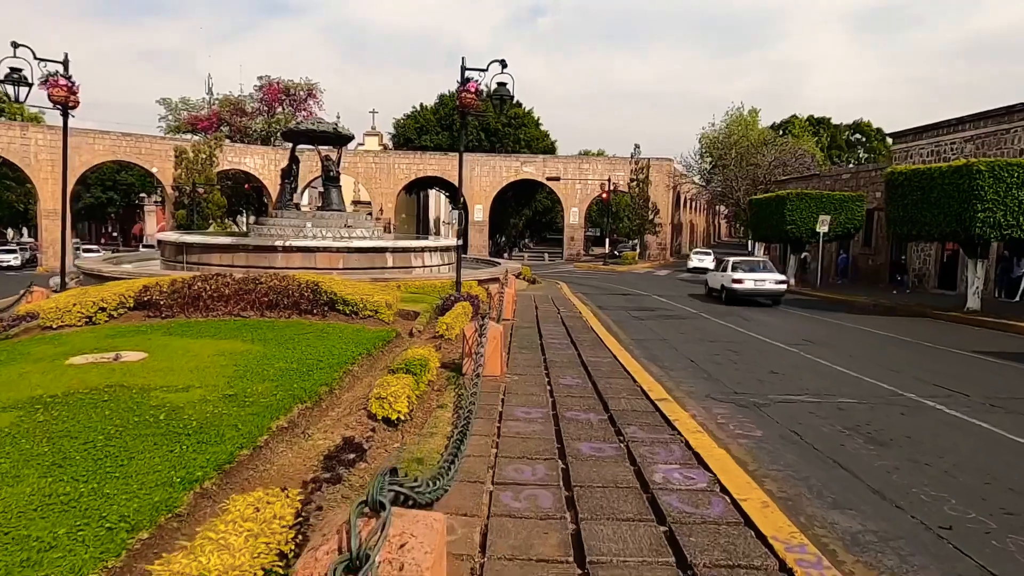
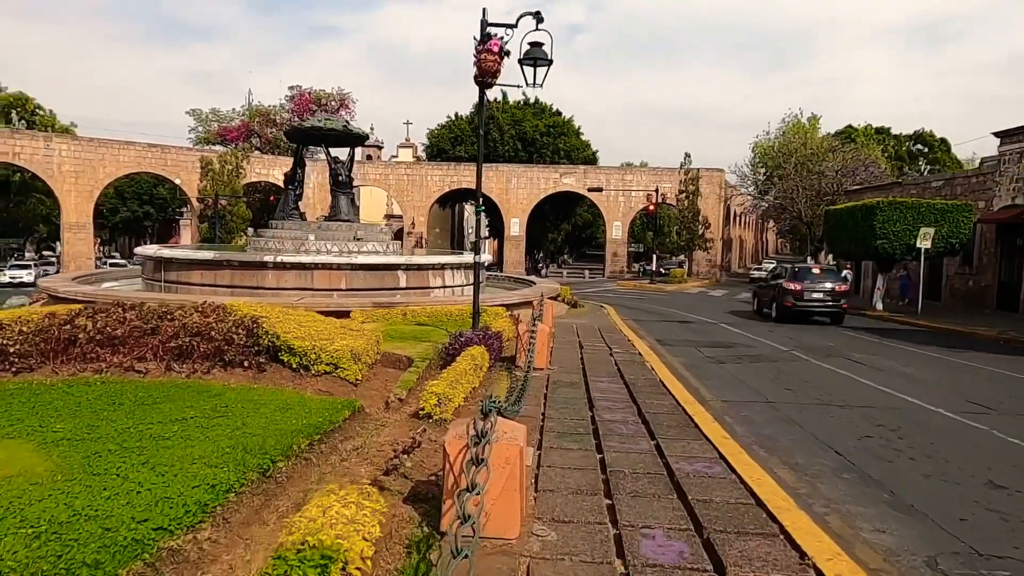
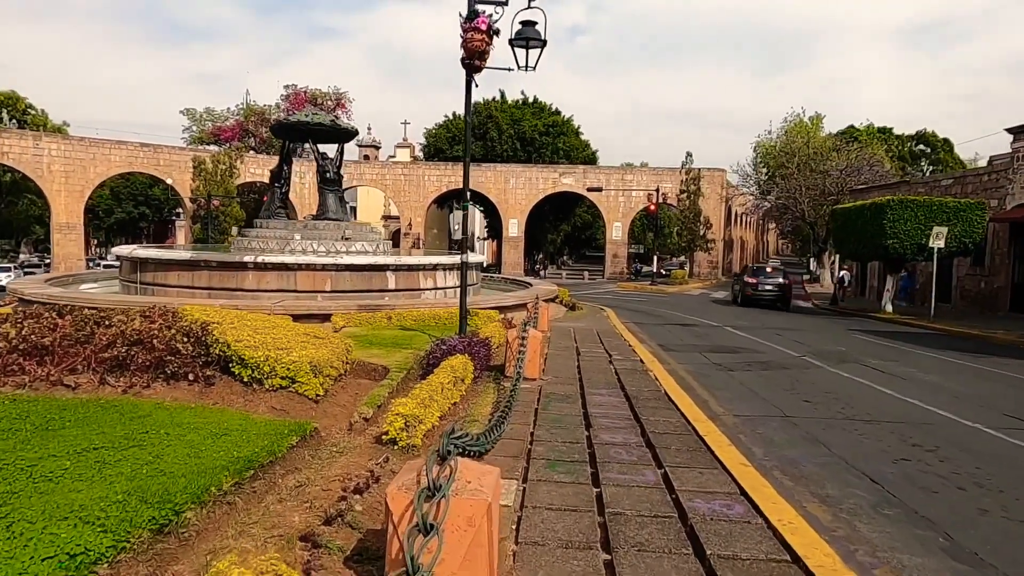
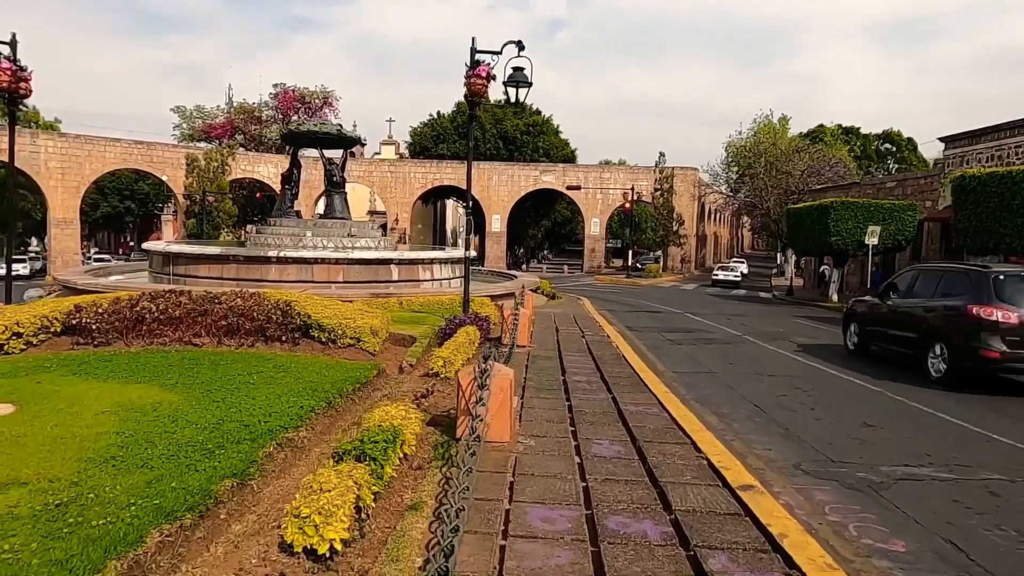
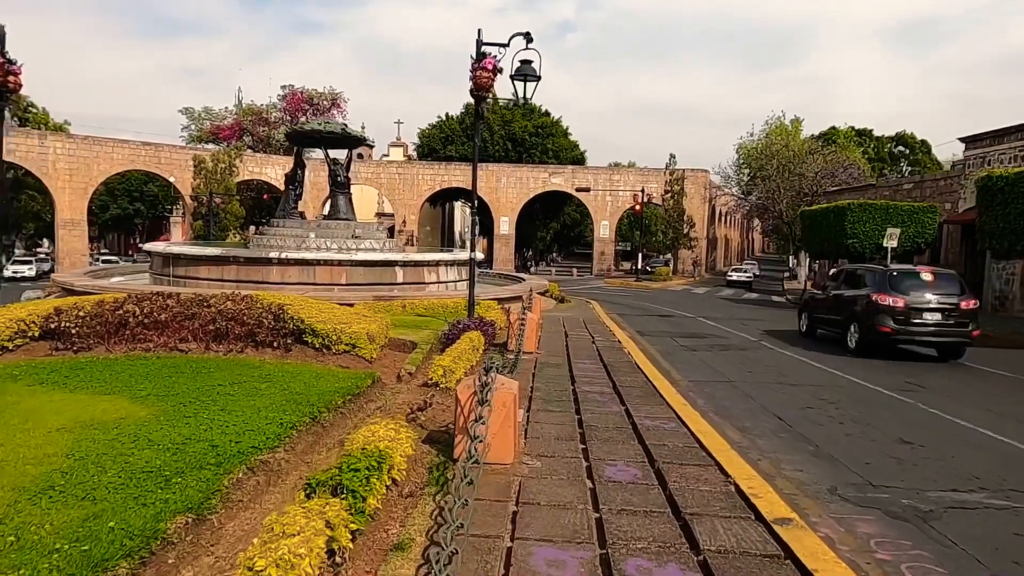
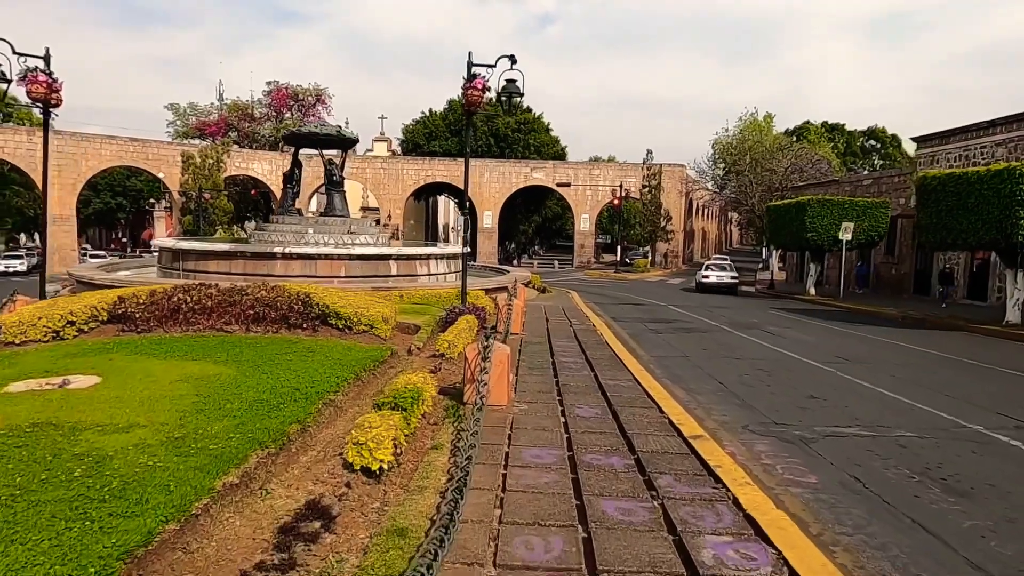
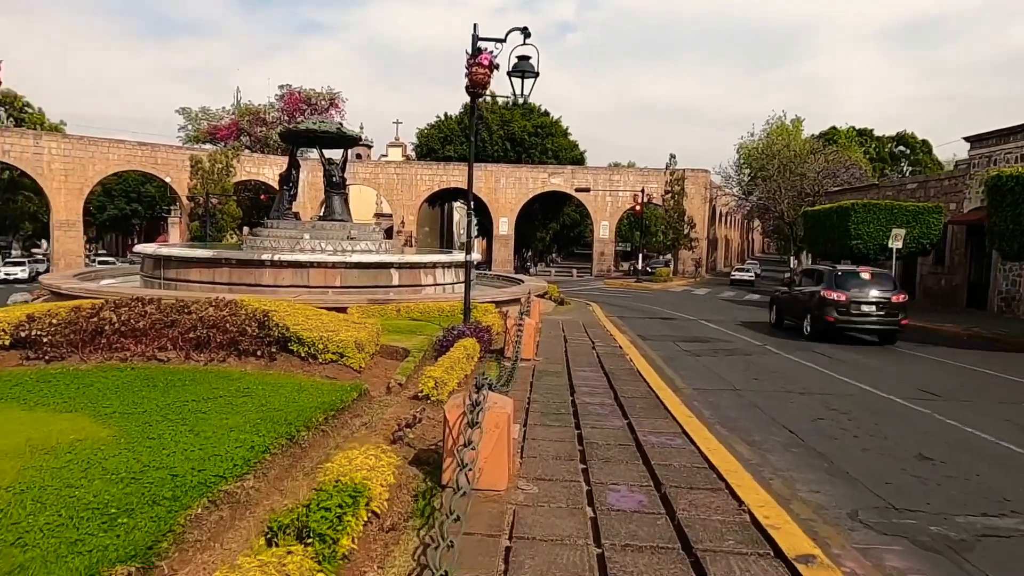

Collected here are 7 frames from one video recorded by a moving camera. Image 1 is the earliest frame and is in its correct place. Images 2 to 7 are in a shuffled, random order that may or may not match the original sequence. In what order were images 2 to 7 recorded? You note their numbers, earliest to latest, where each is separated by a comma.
6, 4, 5, 7, 2, 3
